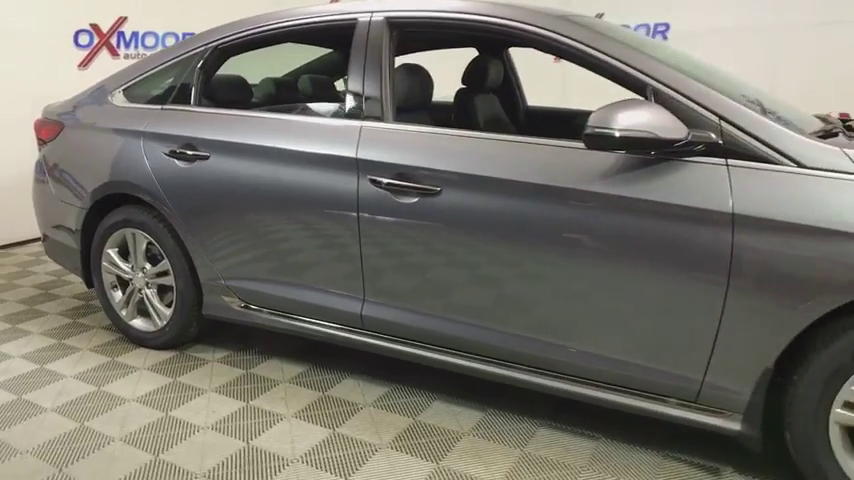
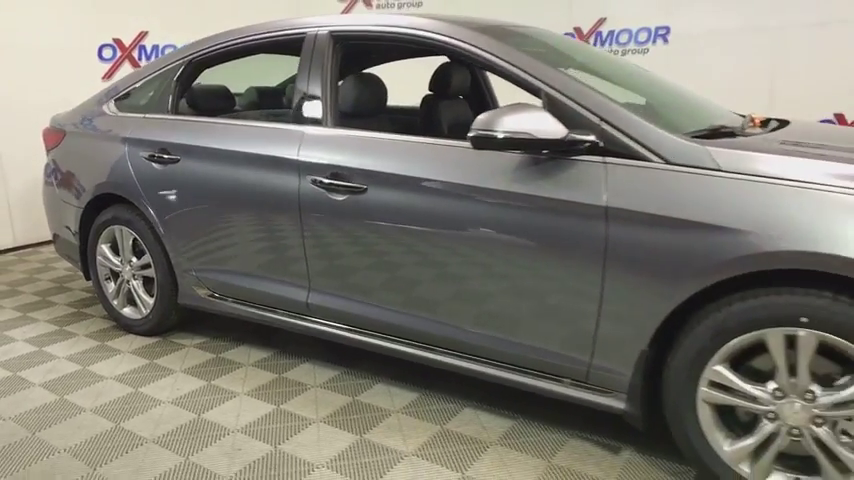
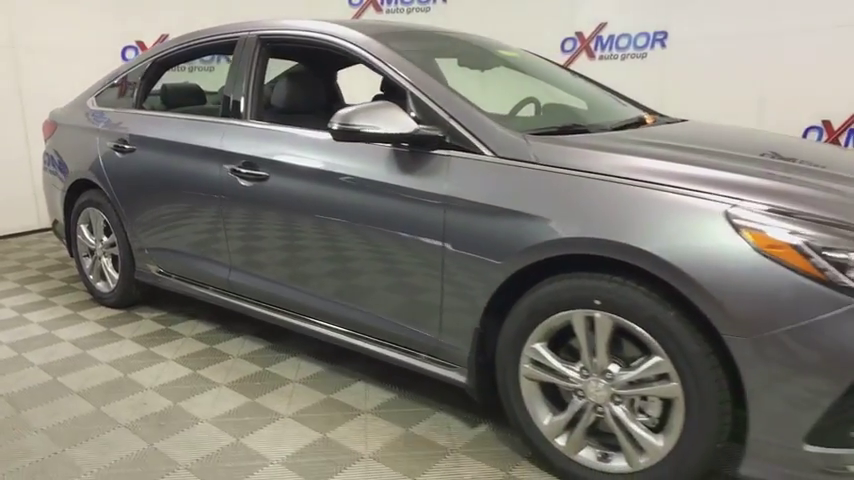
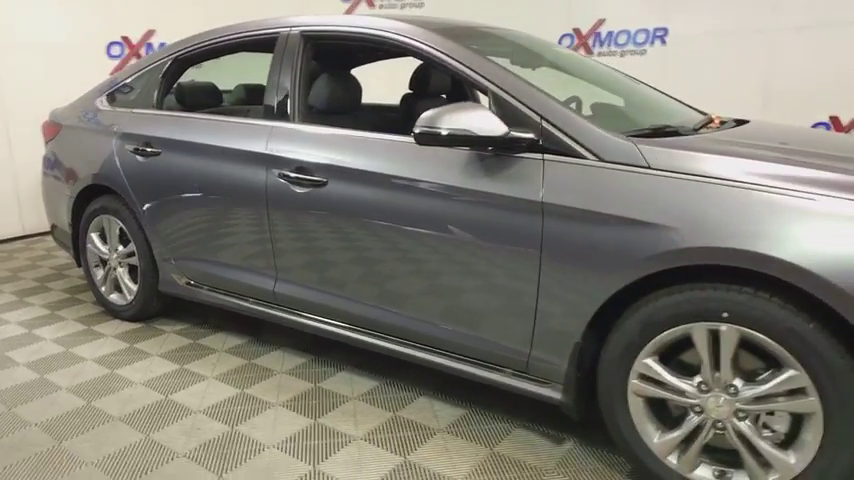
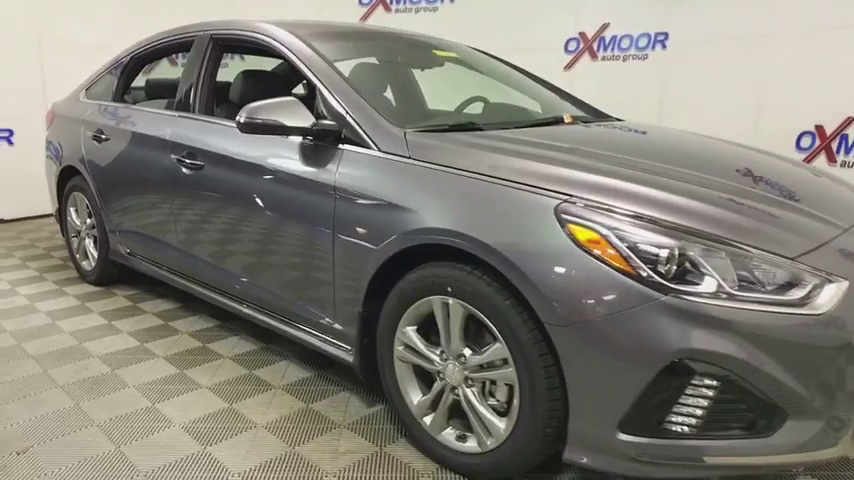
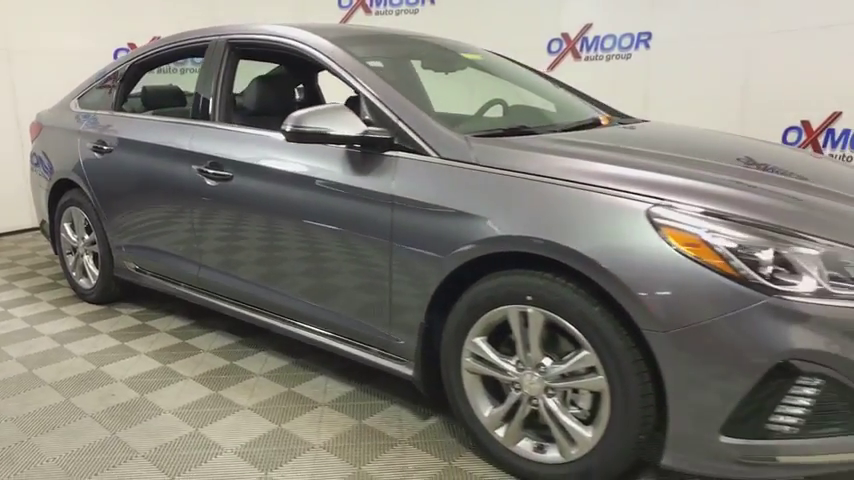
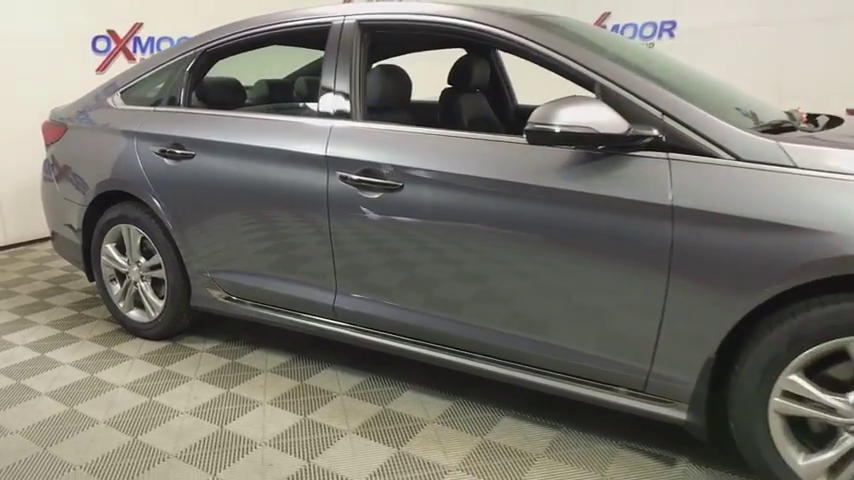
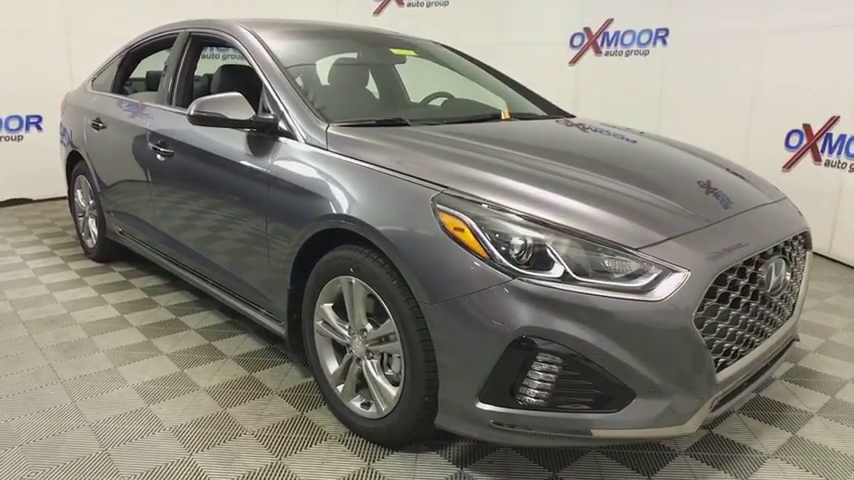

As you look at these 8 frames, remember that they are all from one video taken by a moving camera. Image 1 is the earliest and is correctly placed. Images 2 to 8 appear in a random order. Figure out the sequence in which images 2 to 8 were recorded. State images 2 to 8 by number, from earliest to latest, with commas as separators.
7, 2, 4, 3, 6, 5, 8
